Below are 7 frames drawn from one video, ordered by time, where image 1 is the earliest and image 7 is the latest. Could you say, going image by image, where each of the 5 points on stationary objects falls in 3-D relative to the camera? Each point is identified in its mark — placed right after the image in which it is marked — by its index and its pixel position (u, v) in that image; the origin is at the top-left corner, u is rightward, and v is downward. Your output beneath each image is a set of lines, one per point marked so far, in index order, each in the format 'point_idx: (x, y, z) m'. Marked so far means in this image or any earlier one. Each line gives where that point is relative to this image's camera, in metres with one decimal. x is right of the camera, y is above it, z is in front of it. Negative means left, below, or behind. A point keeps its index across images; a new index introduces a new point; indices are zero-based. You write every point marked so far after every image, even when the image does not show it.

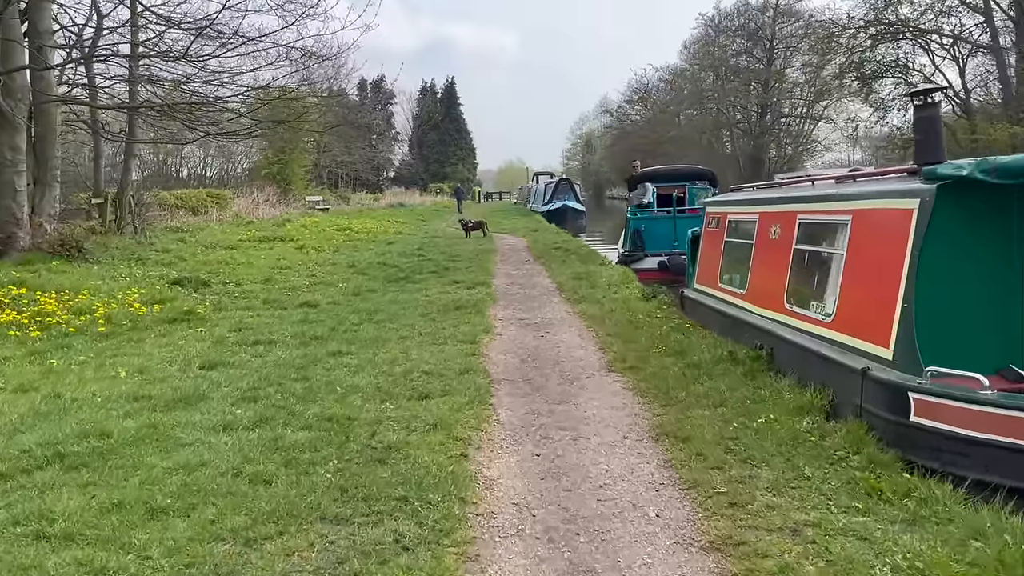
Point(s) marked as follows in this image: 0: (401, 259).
0: (-2.2, +0.6, +16.9) m
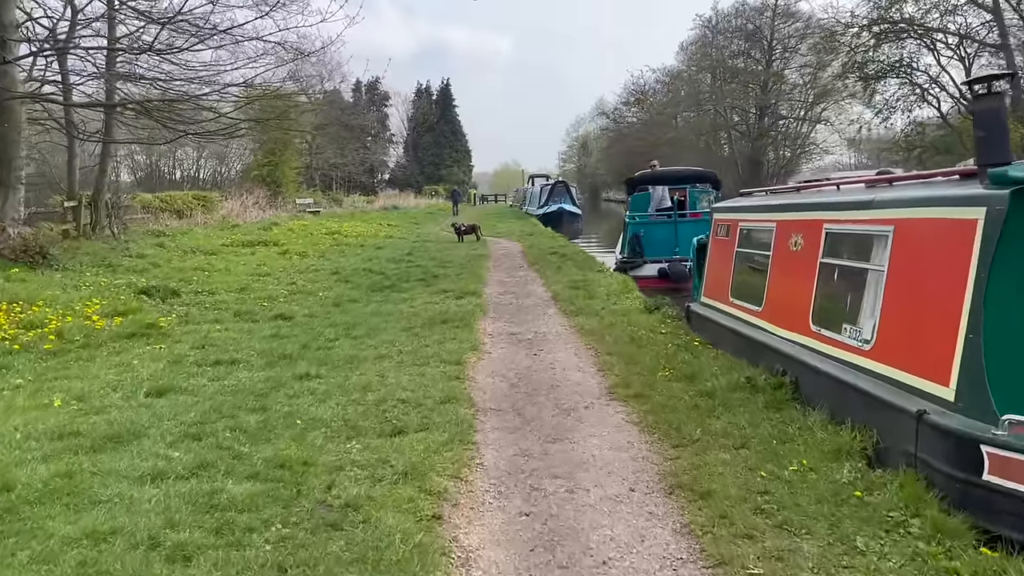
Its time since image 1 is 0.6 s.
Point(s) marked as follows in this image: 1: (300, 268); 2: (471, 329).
0: (-2.4, +0.4, +16.1) m
1: (-3.9, +0.4, +15.5) m
2: (-0.4, -0.4, +9.0) m
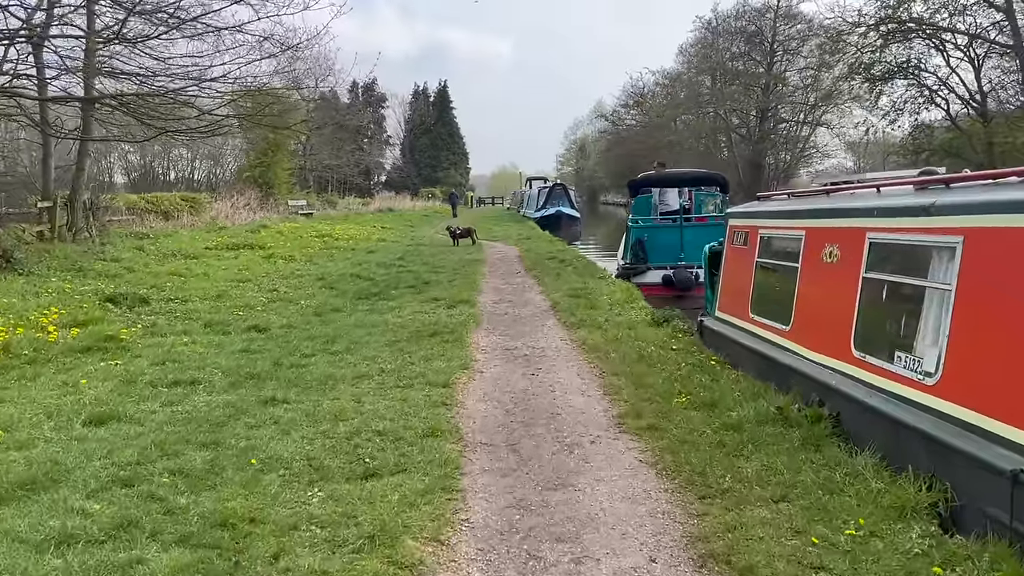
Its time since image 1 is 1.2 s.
0: (-2.4, +0.3, +15.3) m
1: (-4.0, +0.3, +14.6) m
2: (-0.5, -0.5, +8.2) m
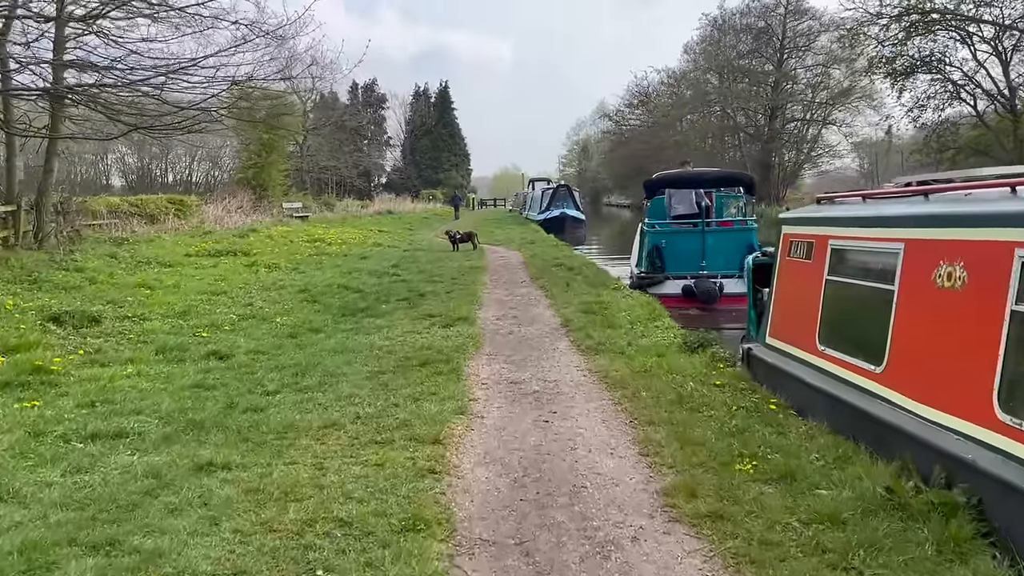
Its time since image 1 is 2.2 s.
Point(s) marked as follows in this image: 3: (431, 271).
0: (-2.4, +0.1, +13.9) m
1: (-3.9, +0.1, +13.3) m
2: (-0.4, -0.7, +6.8) m
3: (-1.5, +0.3, +15.4) m
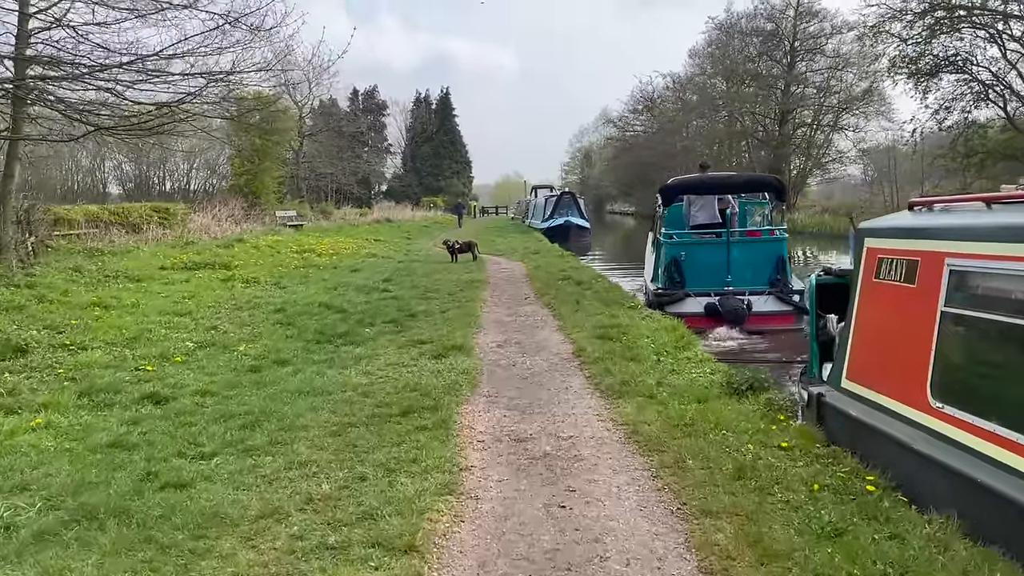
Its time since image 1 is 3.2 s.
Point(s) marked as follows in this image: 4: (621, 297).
0: (-2.3, -0.1, +12.4) m
1: (-3.9, -0.2, +11.8) m
2: (-0.4, -0.9, +5.4) m
3: (-1.4, 0.0, +14.0) m
4: (+1.6, -0.1, +12.3) m
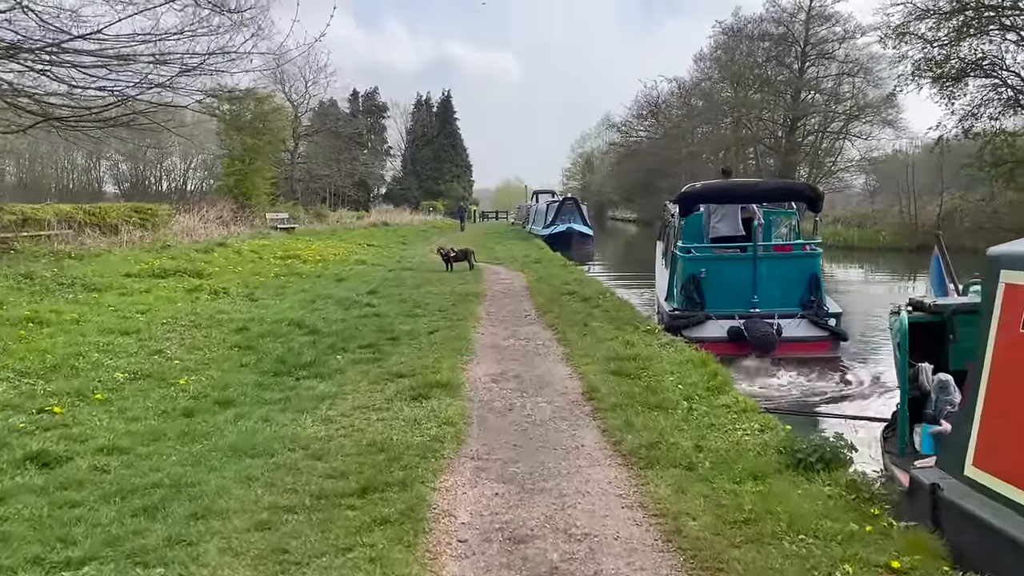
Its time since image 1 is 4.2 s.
0: (-2.4, -0.3, +11.0) m
1: (-3.9, -0.4, +10.4) m
2: (-0.4, -1.1, +3.9) m
3: (-1.4, -0.2, +12.5) m
4: (+1.6, -0.4, +10.8) m
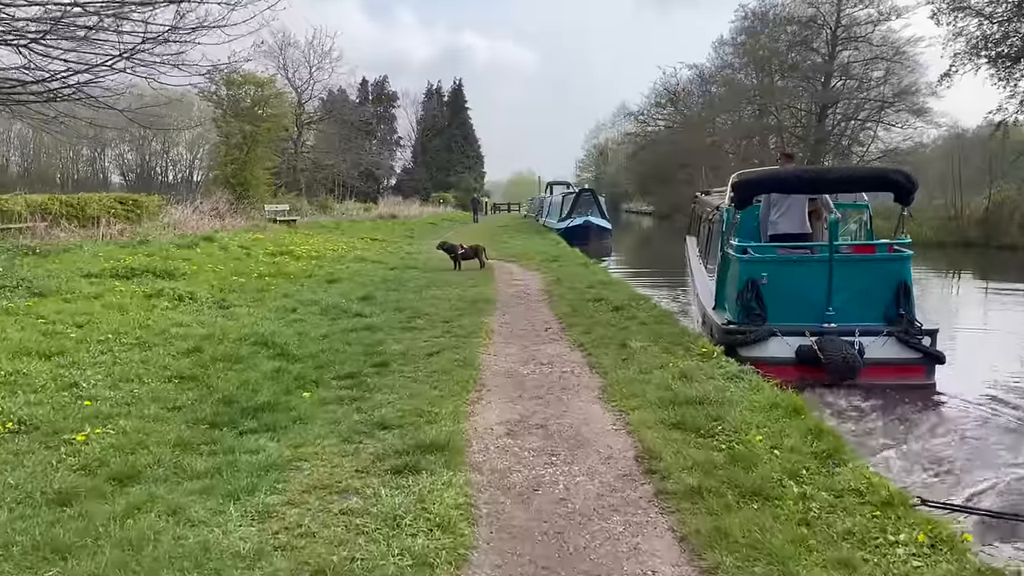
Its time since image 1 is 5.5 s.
0: (-2.2, -0.4, +9.1) m
1: (-3.7, -0.5, +8.5) m
2: (-0.3, -1.2, +2.0) m
3: (-1.2, -0.3, +10.6) m
4: (+1.8, -0.5, +8.8) m
